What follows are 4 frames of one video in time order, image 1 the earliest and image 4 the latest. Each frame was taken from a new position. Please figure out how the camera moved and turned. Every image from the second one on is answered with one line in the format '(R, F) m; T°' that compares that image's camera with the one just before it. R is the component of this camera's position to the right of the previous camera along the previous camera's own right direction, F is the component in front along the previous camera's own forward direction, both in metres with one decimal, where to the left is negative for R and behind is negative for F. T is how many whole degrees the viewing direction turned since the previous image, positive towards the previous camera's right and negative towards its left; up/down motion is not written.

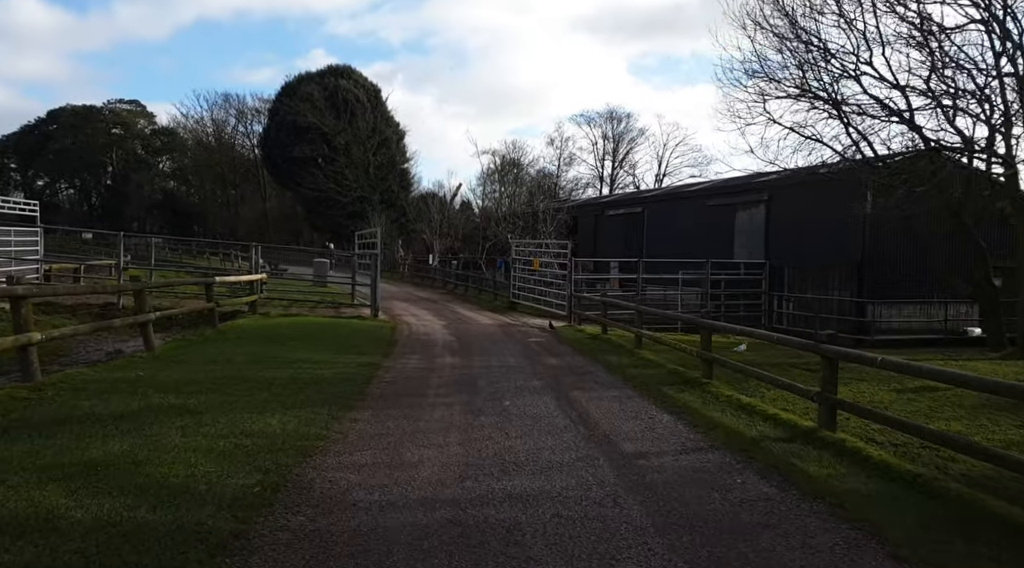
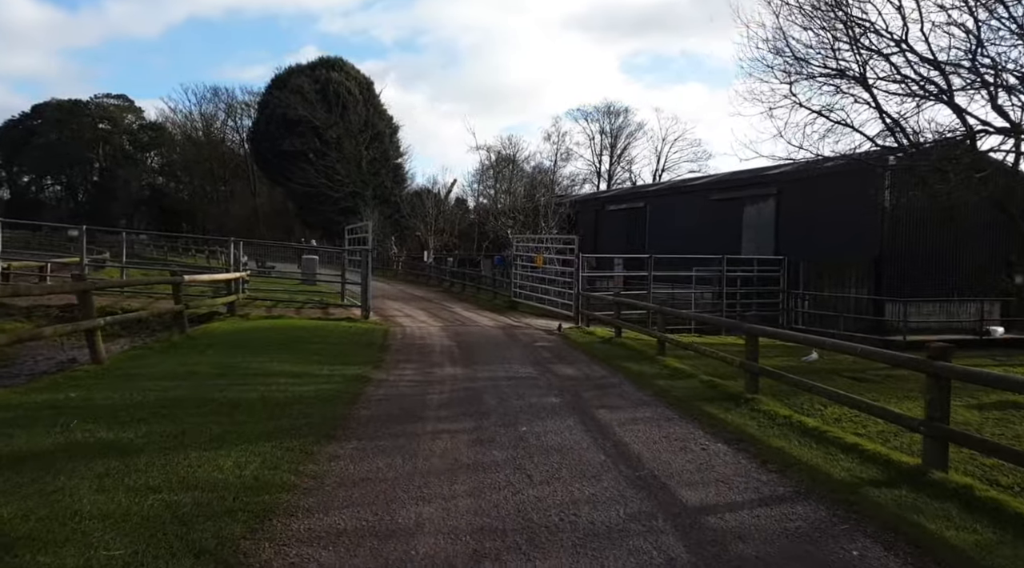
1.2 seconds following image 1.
(-0.2, +1.3) m; 0°
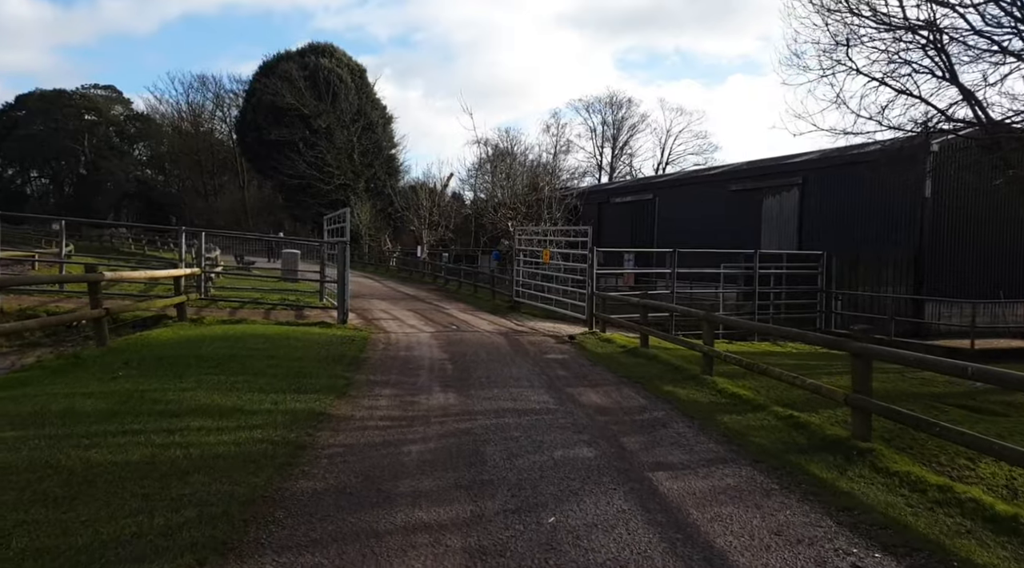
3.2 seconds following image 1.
(-0.1, +2.2) m; 0°
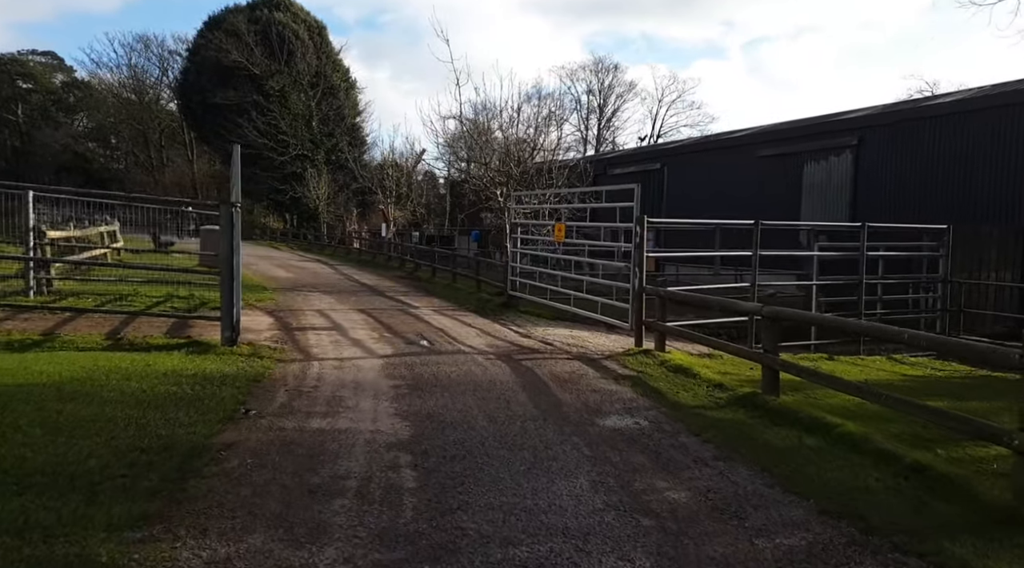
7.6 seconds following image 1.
(-0.4, +5.0) m; +2°
